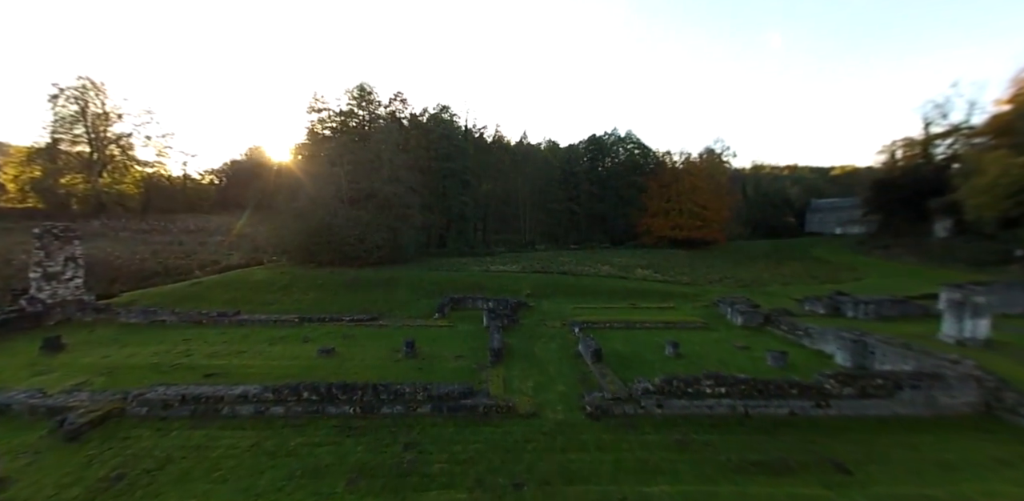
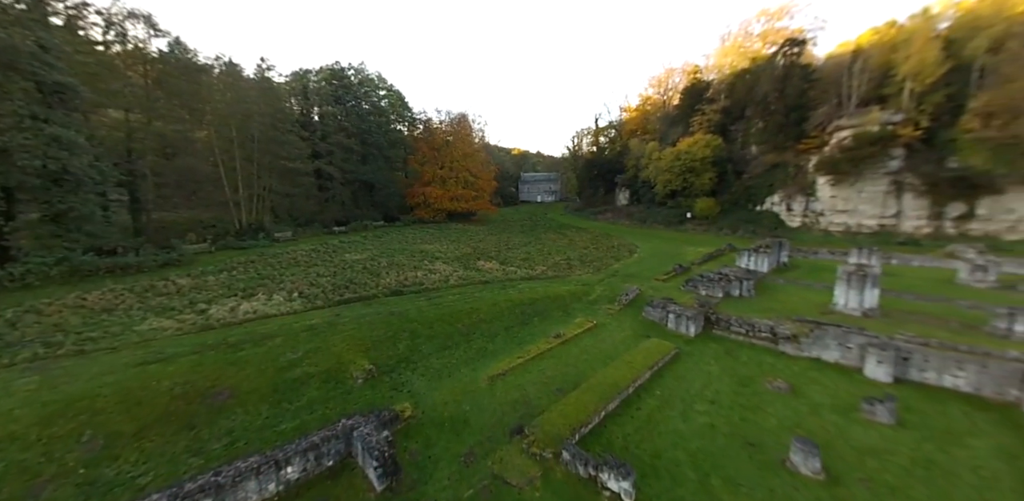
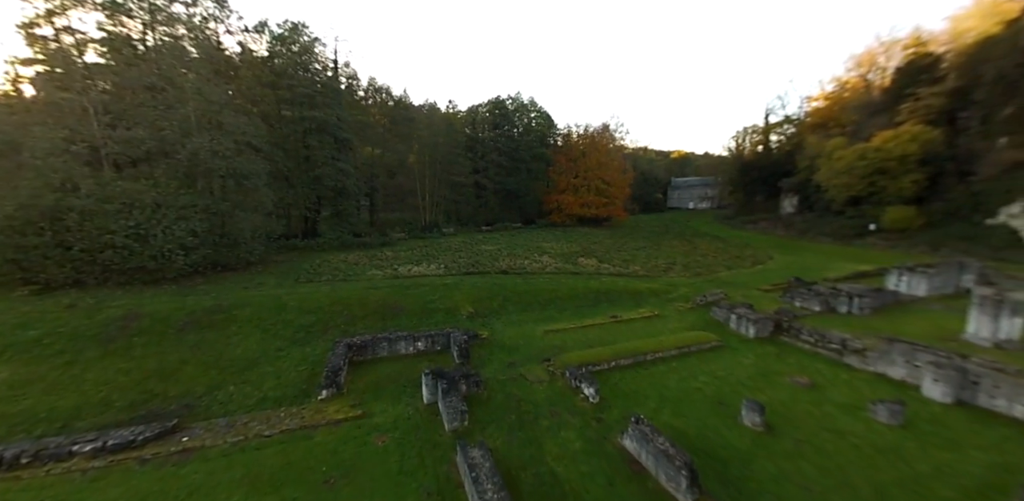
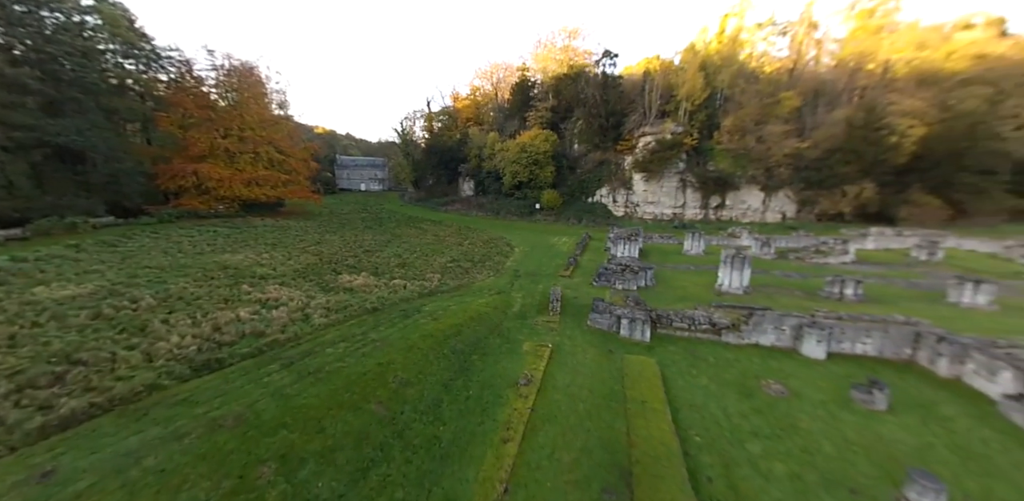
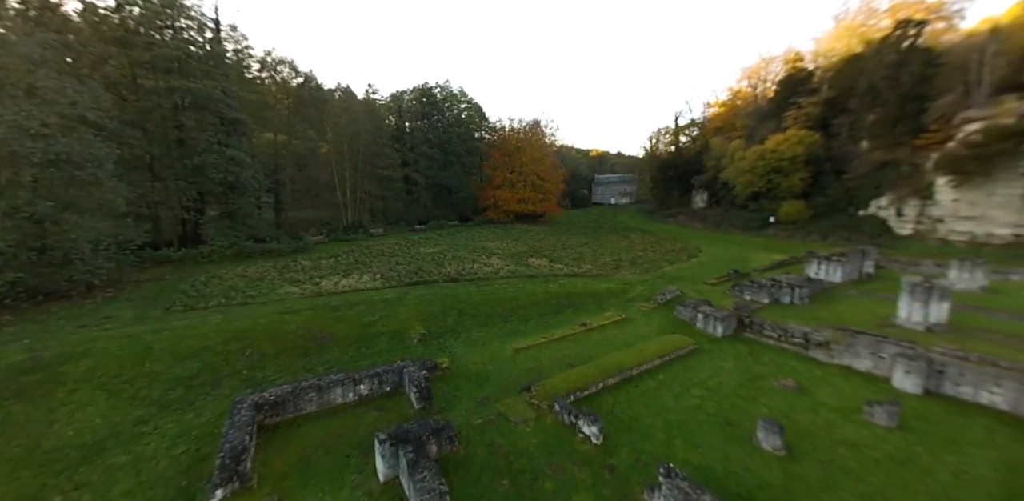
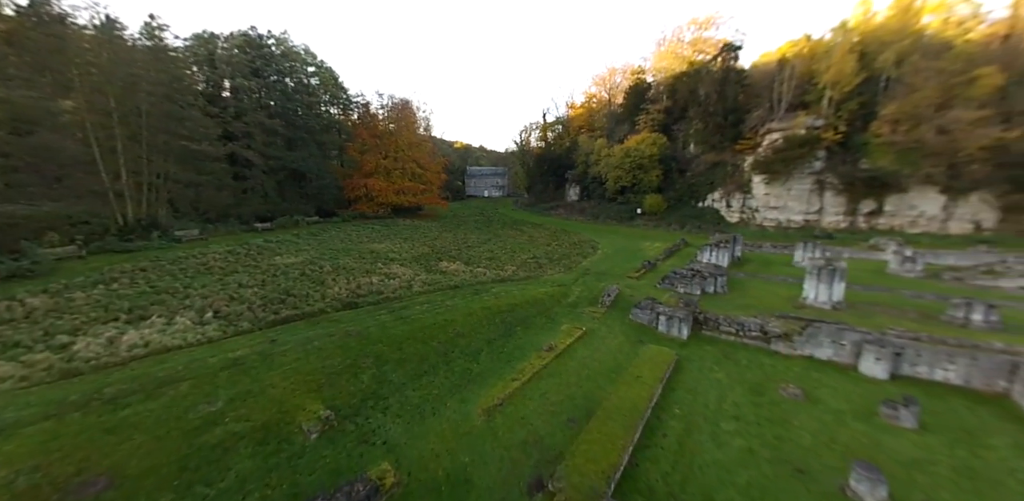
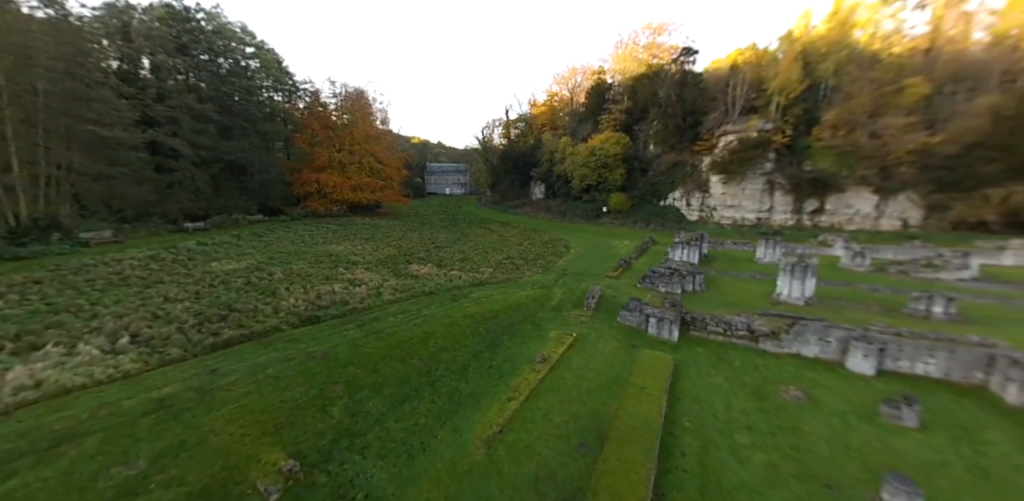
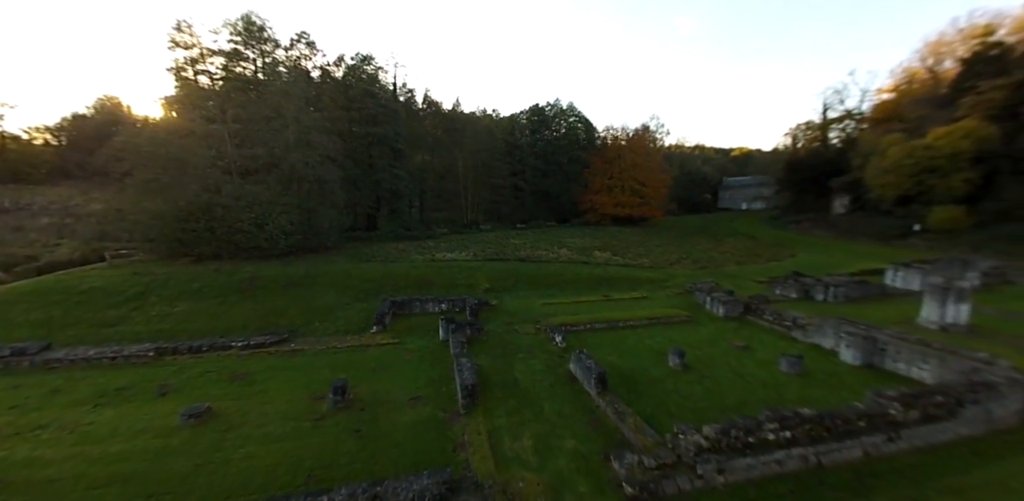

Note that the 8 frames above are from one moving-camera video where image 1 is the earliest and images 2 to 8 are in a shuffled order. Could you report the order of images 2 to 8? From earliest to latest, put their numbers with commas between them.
8, 3, 5, 2, 6, 7, 4
